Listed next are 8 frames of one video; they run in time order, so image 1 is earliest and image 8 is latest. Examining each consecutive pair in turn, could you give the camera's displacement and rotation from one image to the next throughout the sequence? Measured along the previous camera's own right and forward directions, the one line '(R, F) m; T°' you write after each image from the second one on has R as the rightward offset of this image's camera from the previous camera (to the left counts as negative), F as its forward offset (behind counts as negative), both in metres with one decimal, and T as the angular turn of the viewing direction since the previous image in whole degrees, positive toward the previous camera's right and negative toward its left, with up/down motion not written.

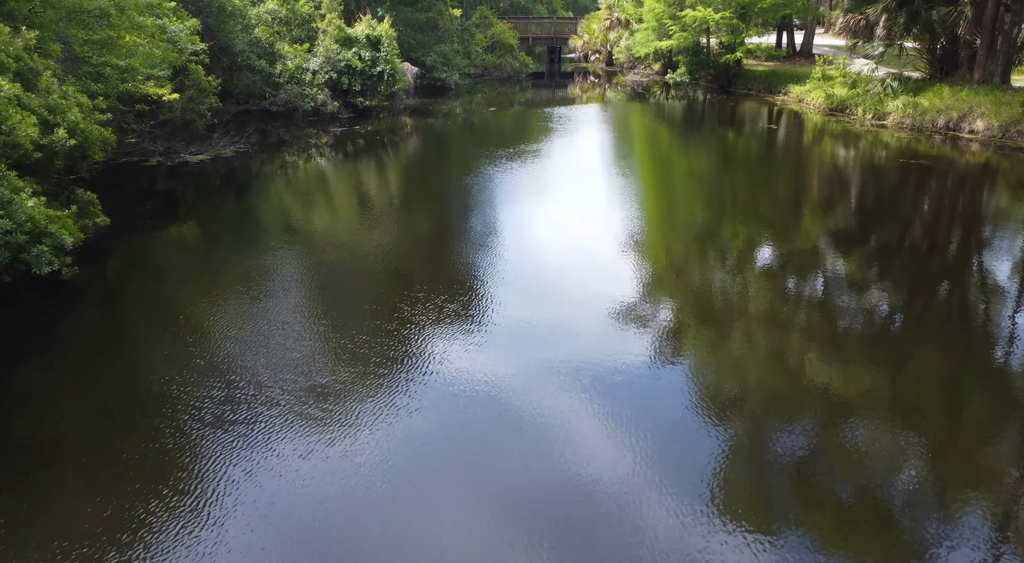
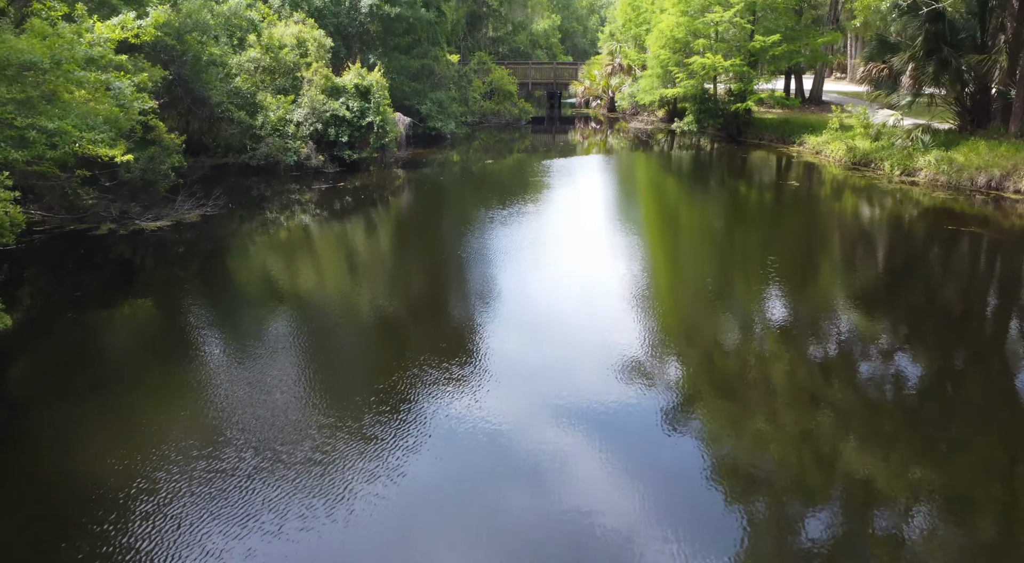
(0.0, +1.3) m; 0°
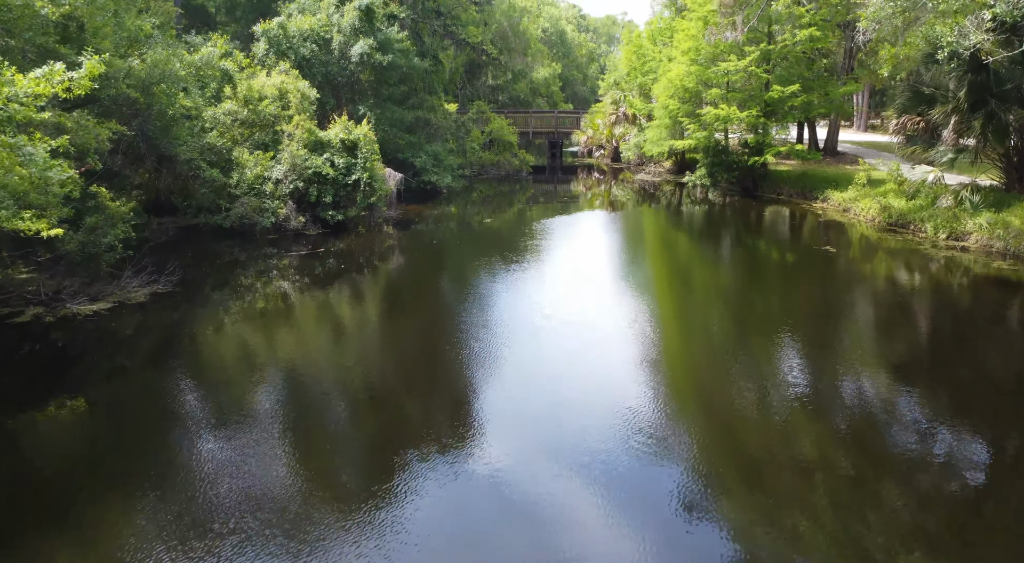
(0.0, +1.5) m; 0°
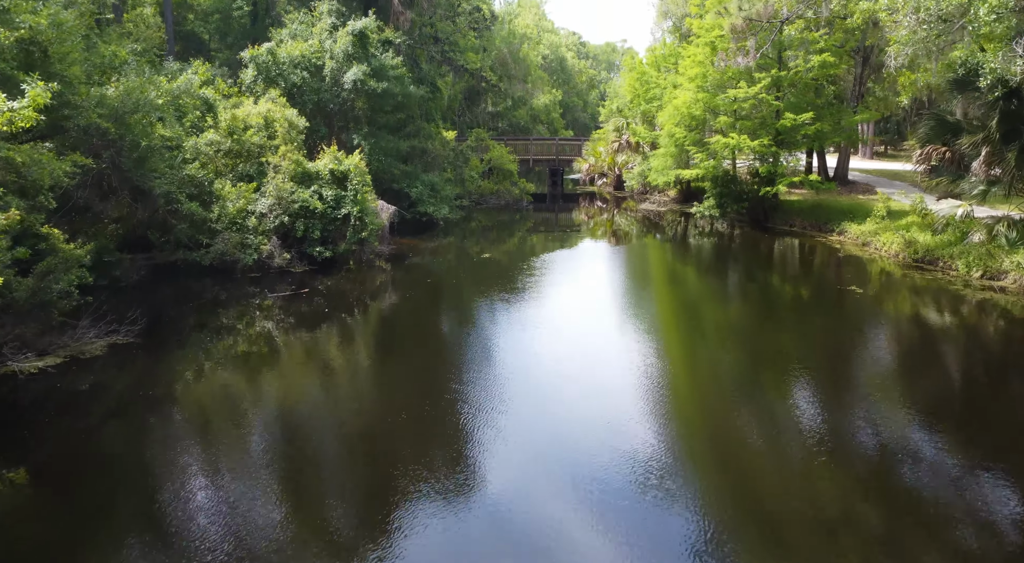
(0.0, +0.9) m; 0°
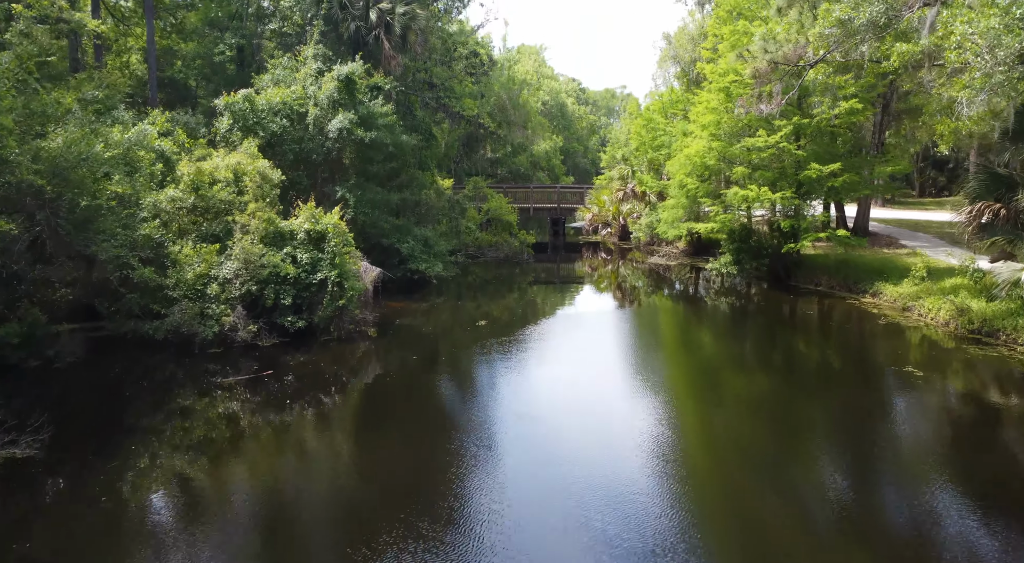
(0.0, +1.5) m; 0°
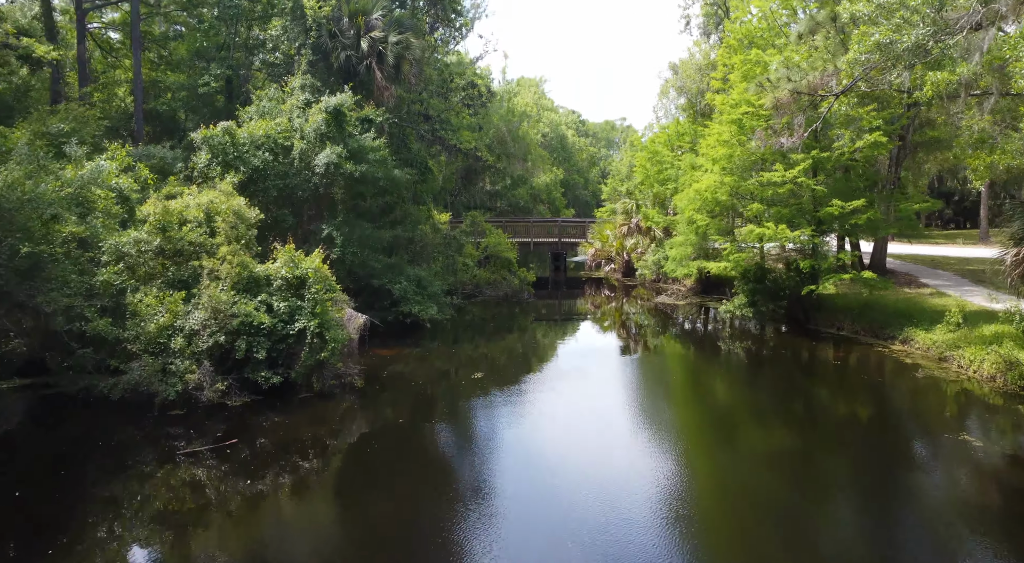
(0.0, +1.1) m; 0°
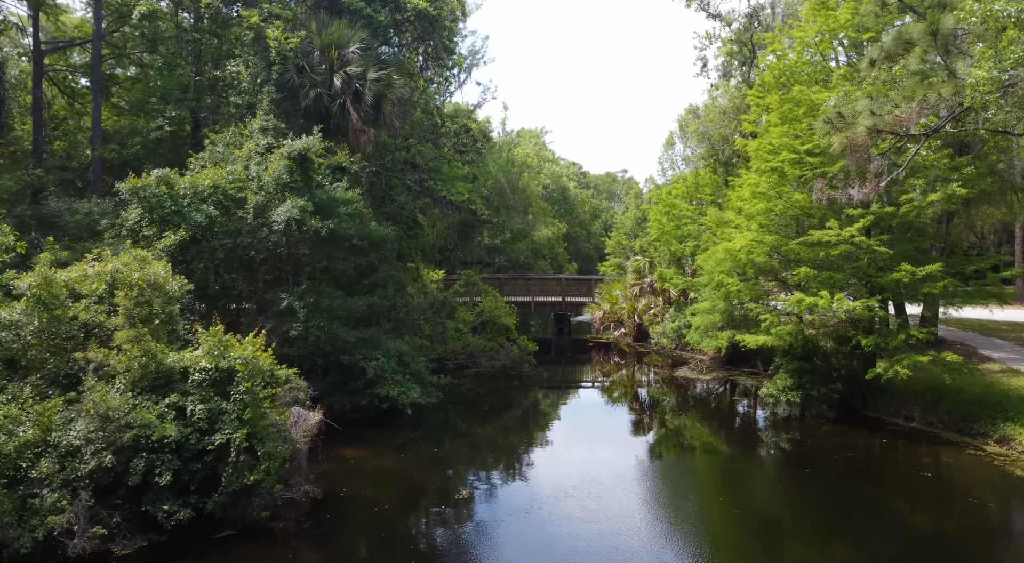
(0.0, +2.5) m; 0°
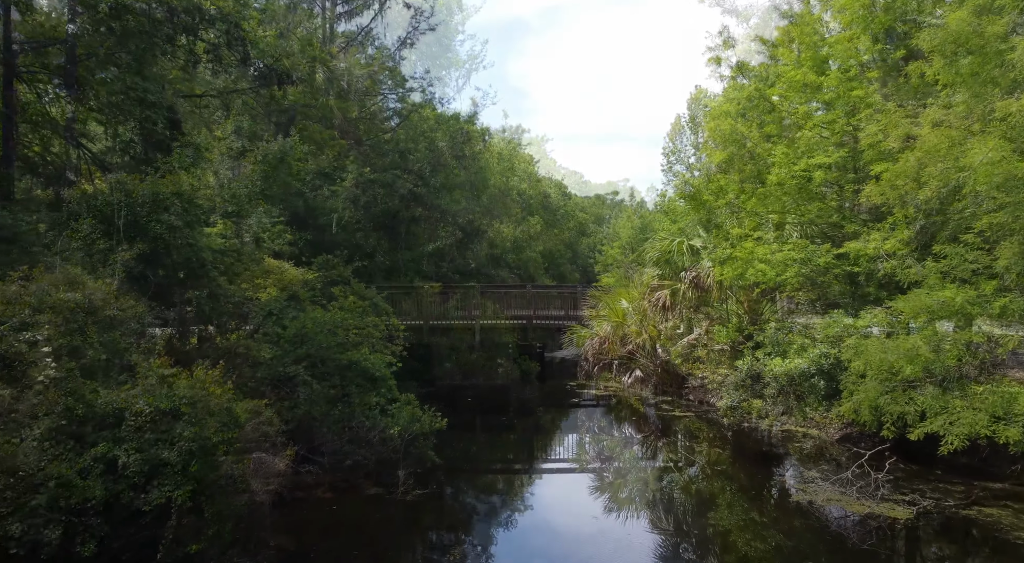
(0.0, +1.2) m; 0°
